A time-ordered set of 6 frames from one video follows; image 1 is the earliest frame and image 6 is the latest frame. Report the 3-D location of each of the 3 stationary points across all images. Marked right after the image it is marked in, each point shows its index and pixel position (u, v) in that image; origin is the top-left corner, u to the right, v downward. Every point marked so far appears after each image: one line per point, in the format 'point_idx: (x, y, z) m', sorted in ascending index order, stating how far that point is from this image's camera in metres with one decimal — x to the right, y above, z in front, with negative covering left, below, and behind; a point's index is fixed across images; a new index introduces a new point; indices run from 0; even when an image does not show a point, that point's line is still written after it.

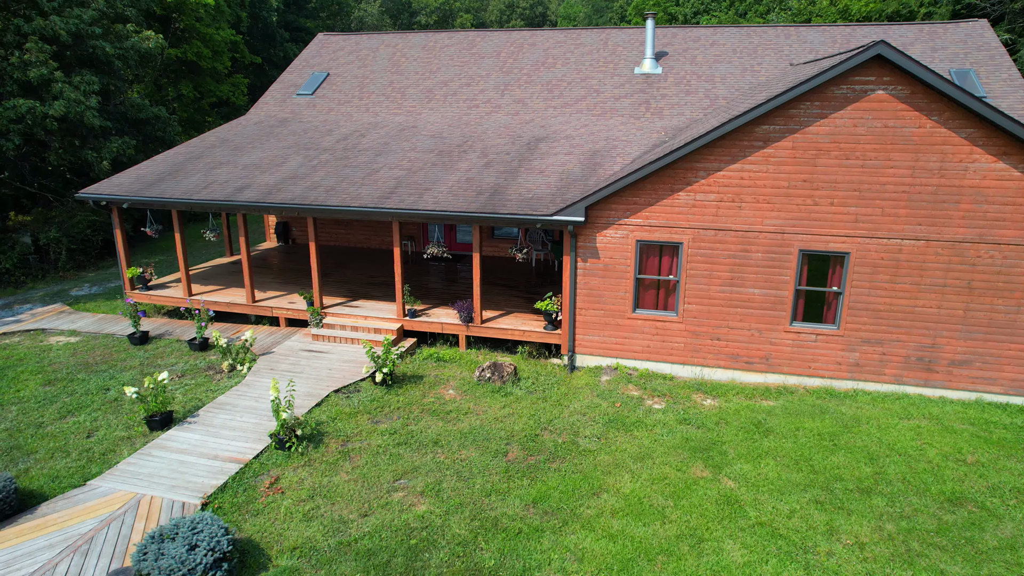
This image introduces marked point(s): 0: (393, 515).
0: (-1.3, -2.5, +6.9) m
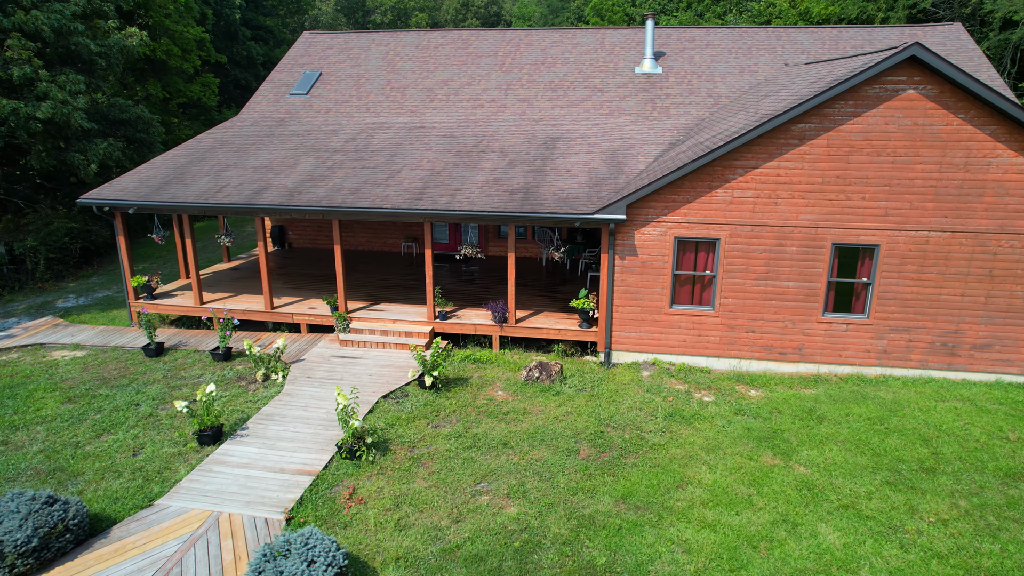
0: (-0.3, -2.5, +6.9) m
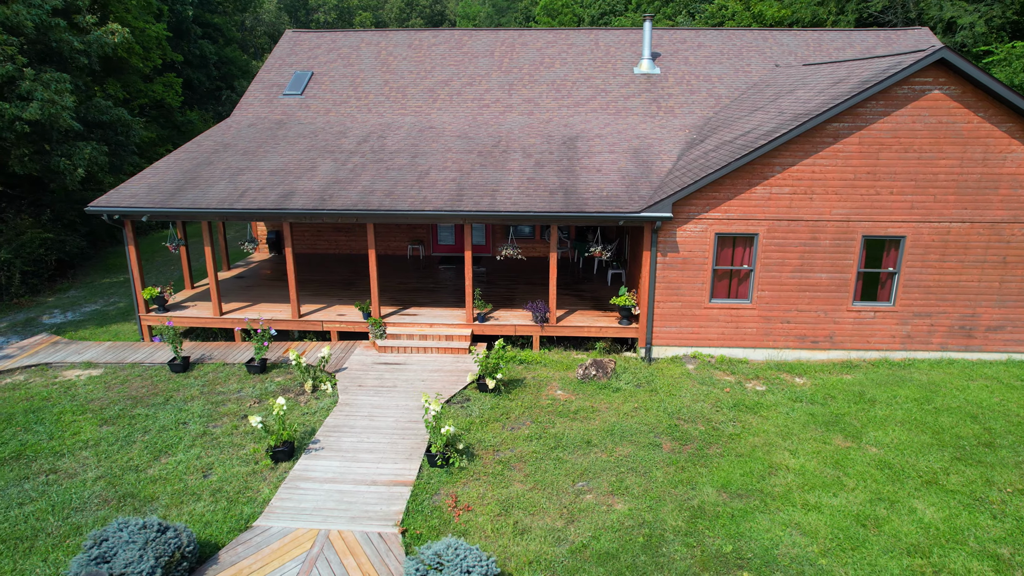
0: (+1.0, -2.5, +6.9) m
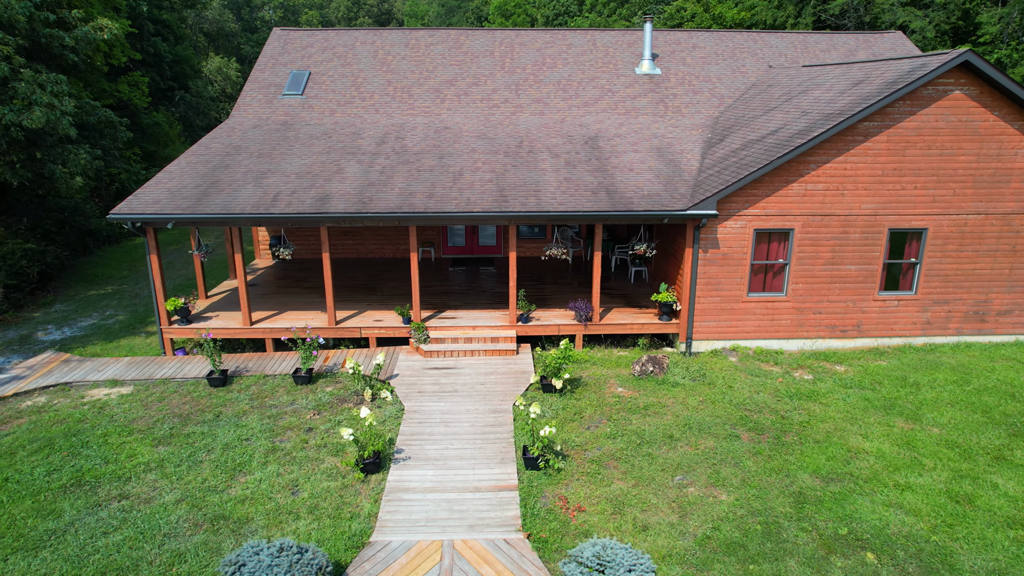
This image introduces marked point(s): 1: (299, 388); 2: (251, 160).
0: (+2.2, -2.4, +7.0) m
1: (-3.4, -1.6, +10.0) m
2: (-5.1, +2.5, +12.4) m
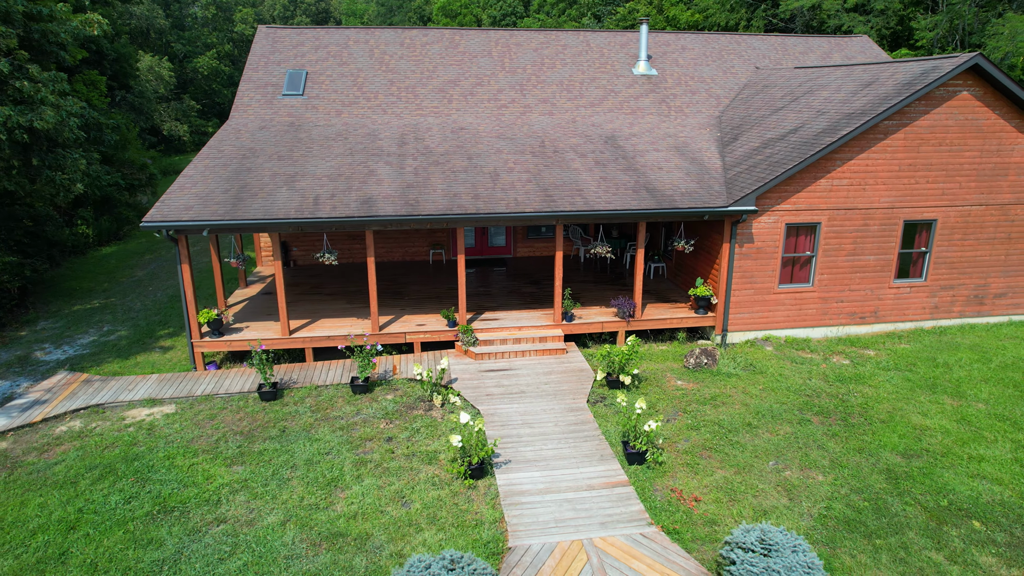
0: (+3.5, -2.3, +7.4) m
1: (-2.4, -1.7, +9.7) m
2: (-4.5, +2.4, +11.9) m
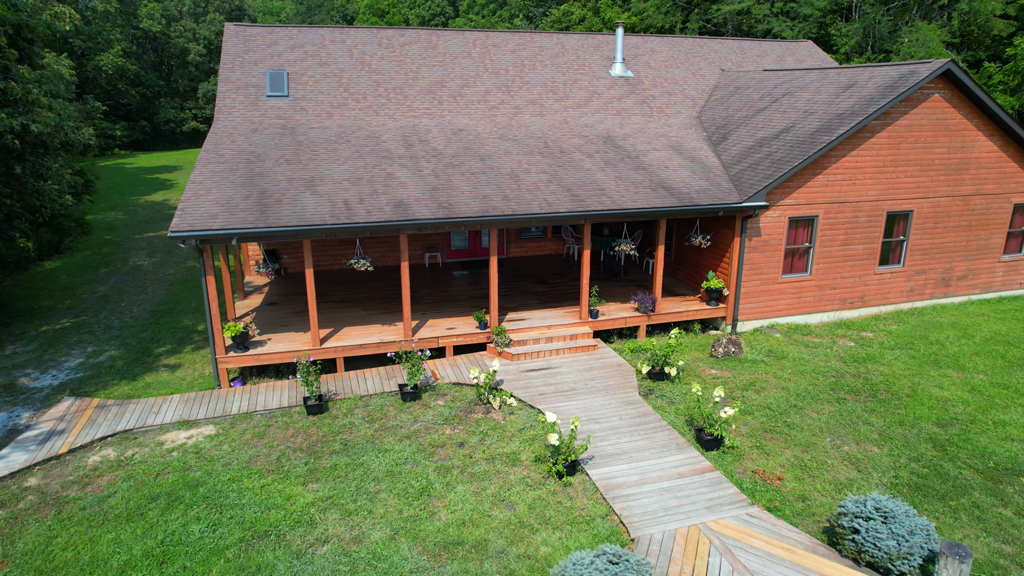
0: (+4.6, -2.2, +8.0) m
1: (-1.5, -1.7, +9.5) m
2: (-4.1, +2.2, +11.4) m
